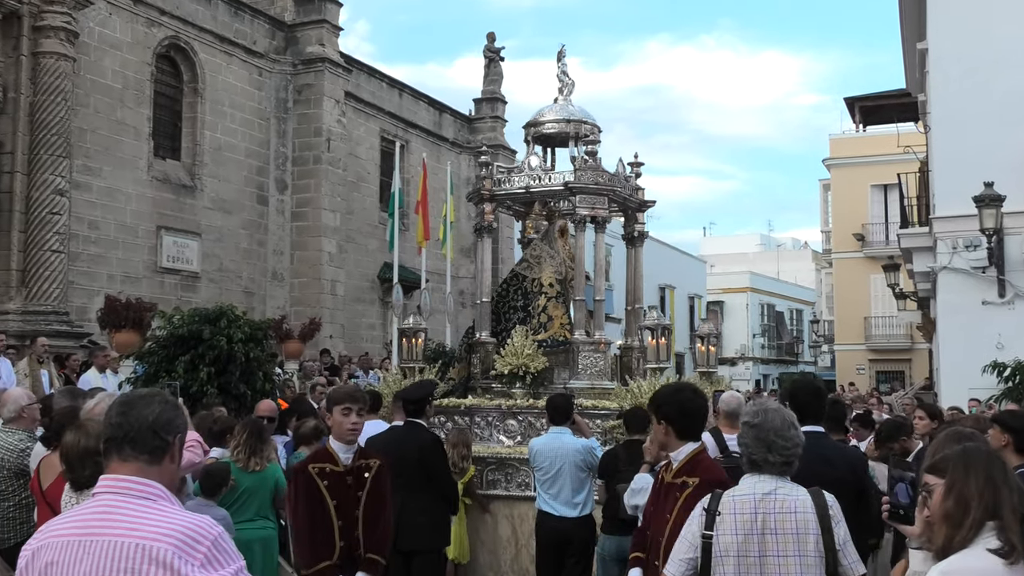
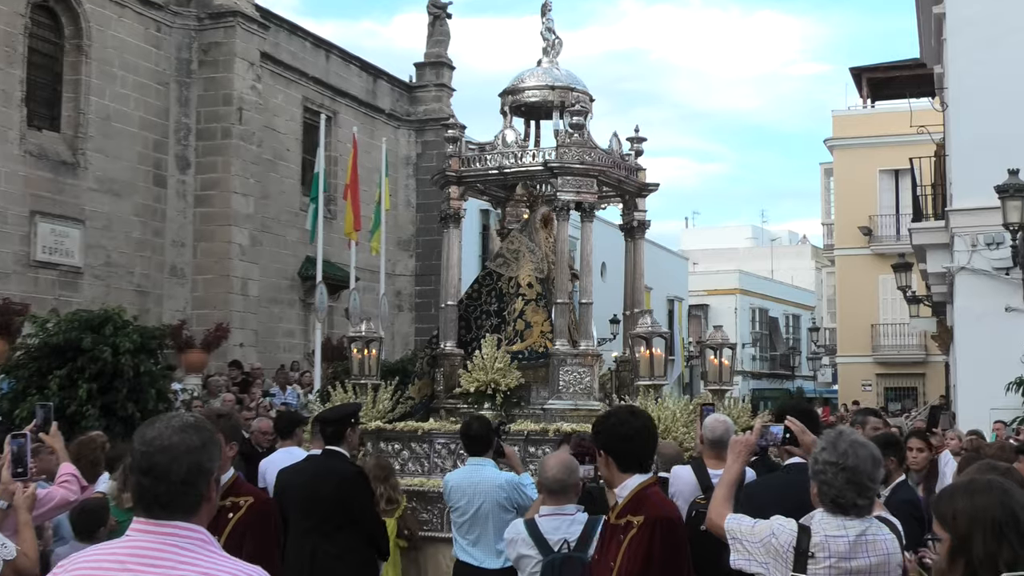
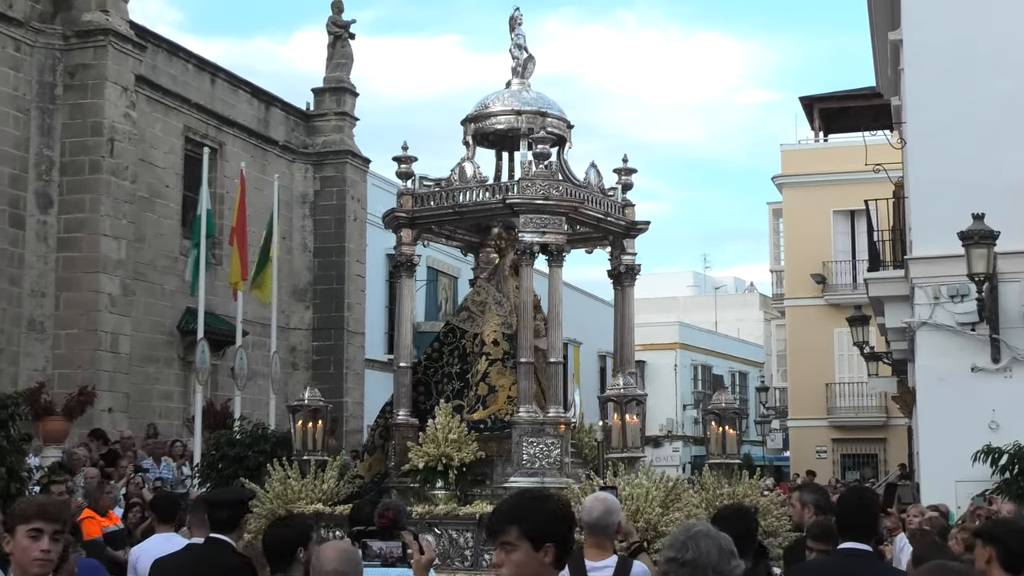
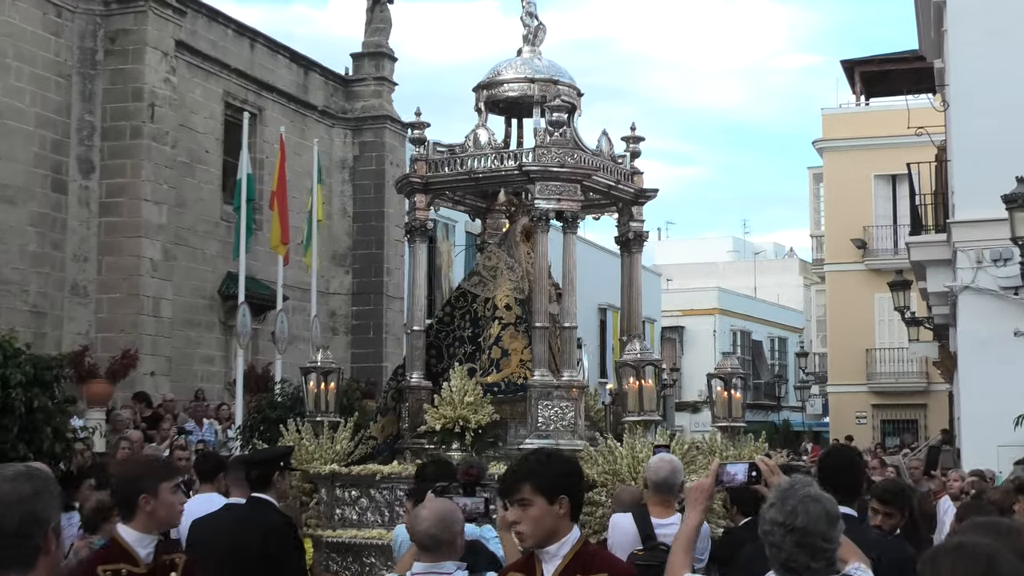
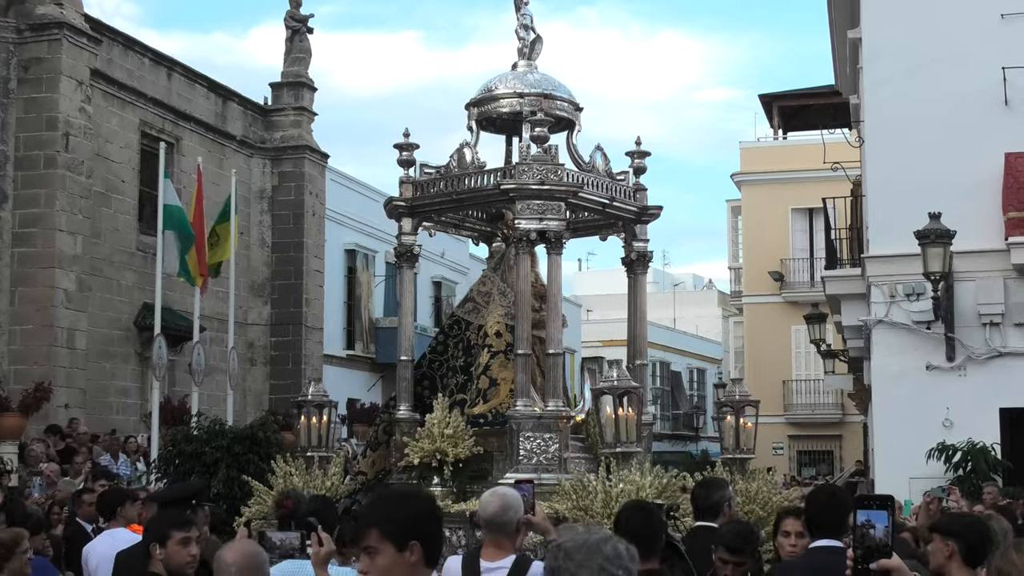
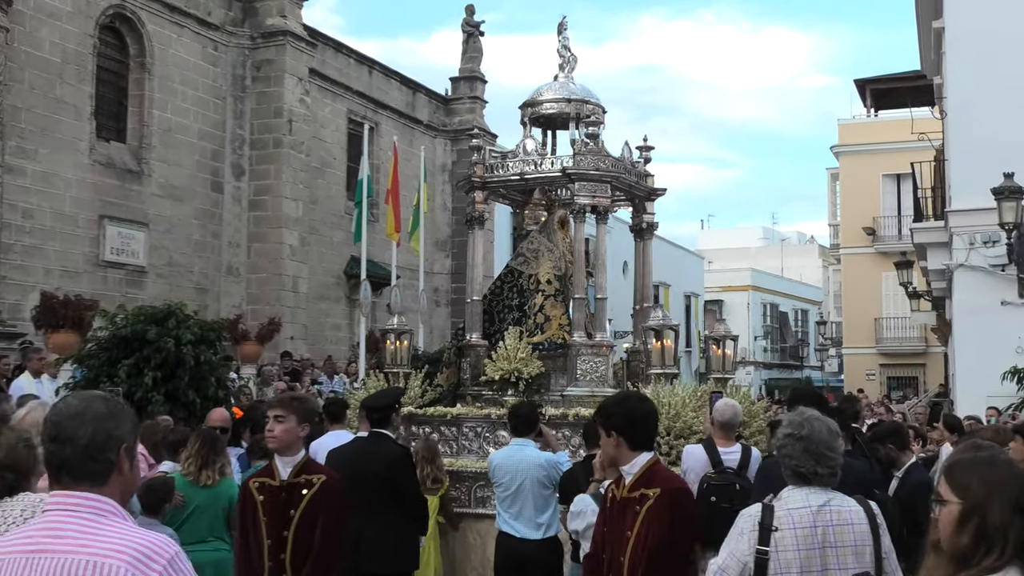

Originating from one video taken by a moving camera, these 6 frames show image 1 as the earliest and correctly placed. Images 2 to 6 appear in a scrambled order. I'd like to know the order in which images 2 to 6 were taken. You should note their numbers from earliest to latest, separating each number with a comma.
6, 2, 4, 3, 5
